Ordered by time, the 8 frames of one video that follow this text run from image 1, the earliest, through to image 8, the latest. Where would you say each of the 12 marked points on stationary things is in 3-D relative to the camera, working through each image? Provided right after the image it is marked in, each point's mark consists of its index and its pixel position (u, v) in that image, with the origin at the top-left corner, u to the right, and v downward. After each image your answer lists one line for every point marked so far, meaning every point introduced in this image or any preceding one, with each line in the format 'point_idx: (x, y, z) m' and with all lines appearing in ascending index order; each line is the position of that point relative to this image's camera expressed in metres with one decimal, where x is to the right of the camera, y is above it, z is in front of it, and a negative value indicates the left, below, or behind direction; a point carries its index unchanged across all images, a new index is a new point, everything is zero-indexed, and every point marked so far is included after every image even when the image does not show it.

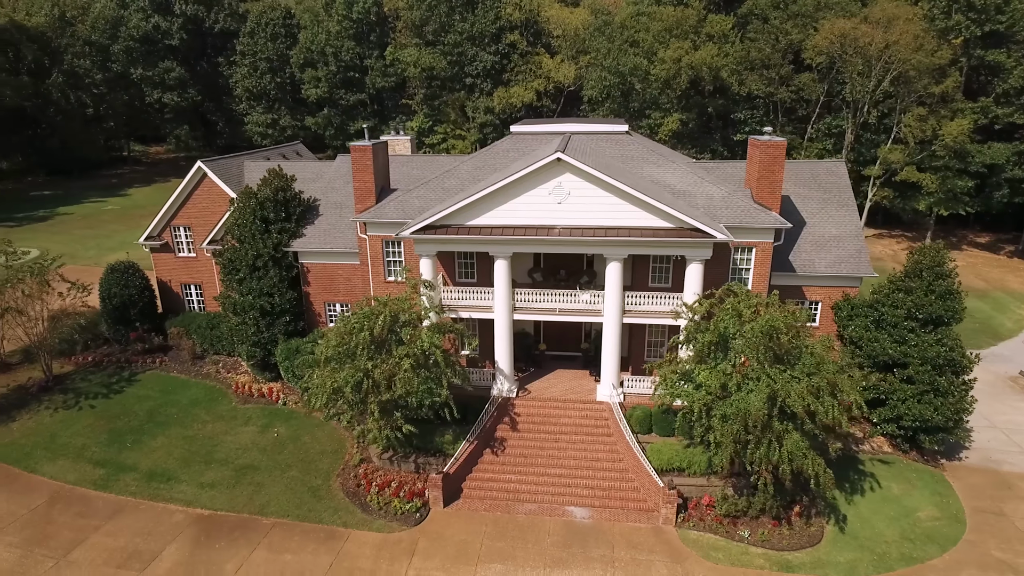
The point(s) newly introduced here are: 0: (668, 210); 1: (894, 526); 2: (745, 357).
0: (+5.0, +2.5, +19.8) m
1: (+12.0, -7.5, +19.3) m
2: (+6.6, -2.0, +17.4) m
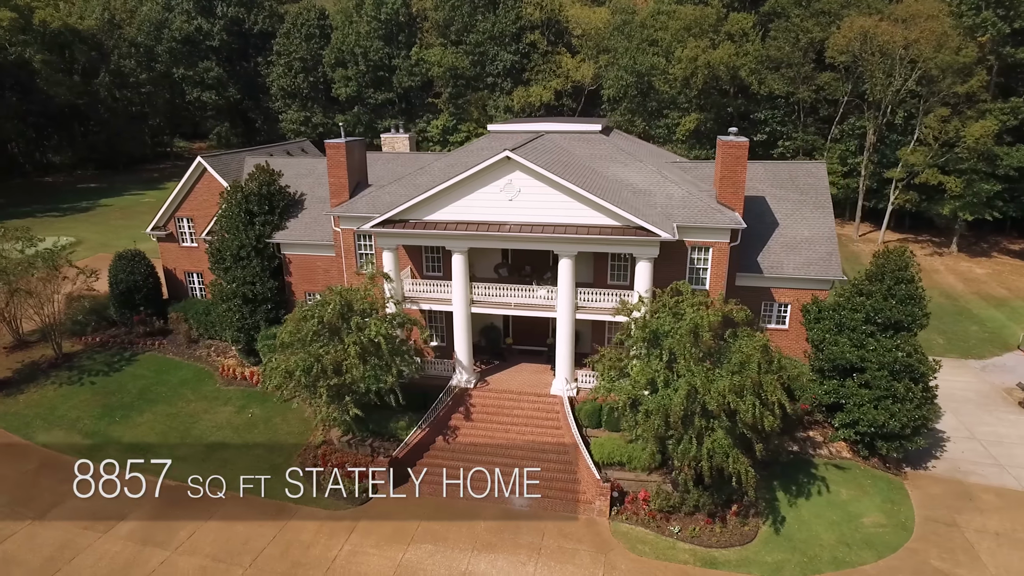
0: (+3.3, +2.6, +20.2) m
1: (+10.0, -7.6, +19.2) m
2: (+4.6, -1.9, +17.6) m
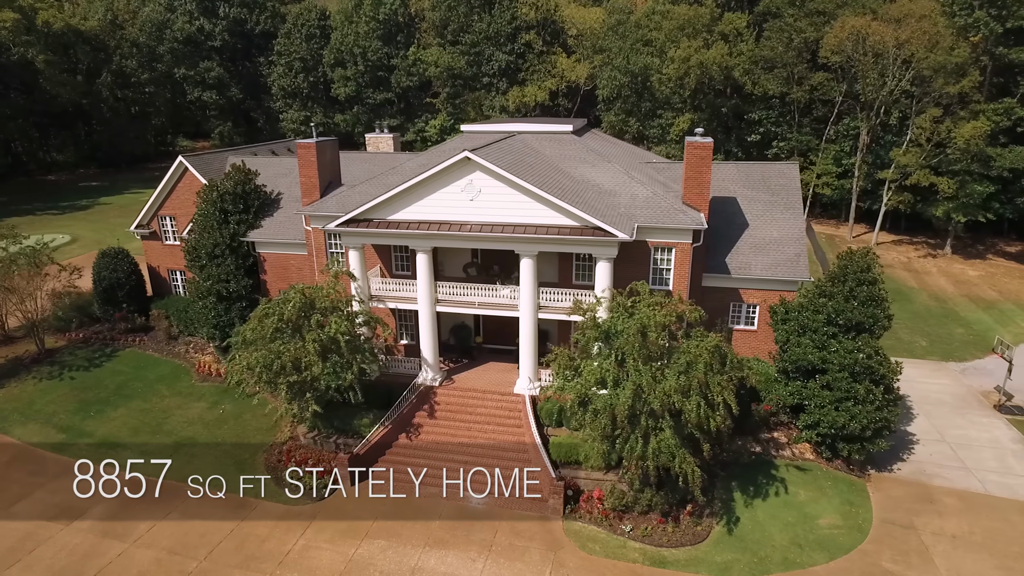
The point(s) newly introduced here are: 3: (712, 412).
0: (+1.9, +2.6, +20.3) m
1: (+8.6, -7.6, +19.2) m
2: (+3.2, -1.9, +17.7) m
3: (+5.5, -3.5, +17.2) m
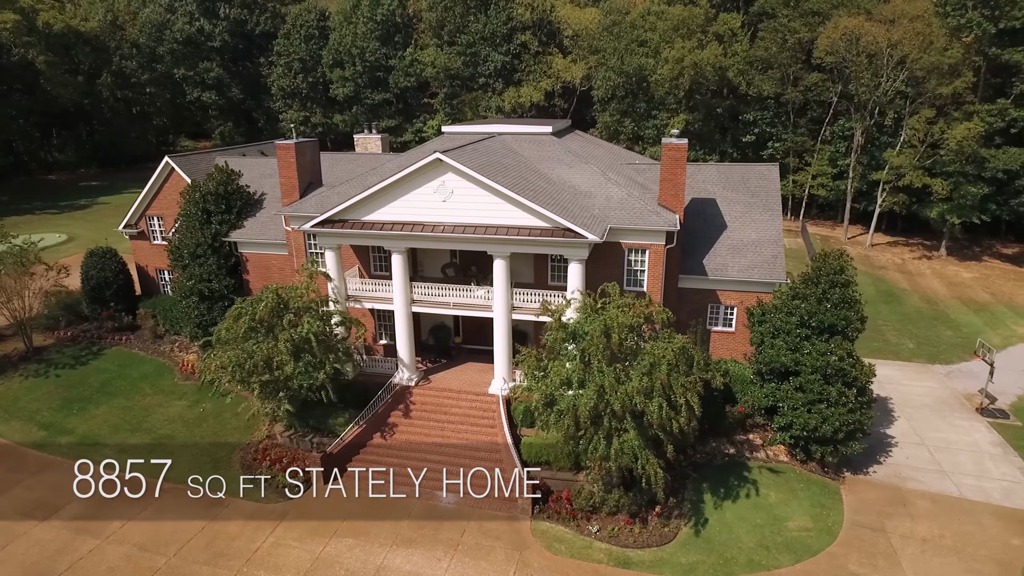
0: (+1.0, +2.6, +20.4) m
1: (+7.6, -7.7, +19.2) m
2: (+2.2, -1.9, +17.8) m
3: (+4.5, -3.5, +17.2) m
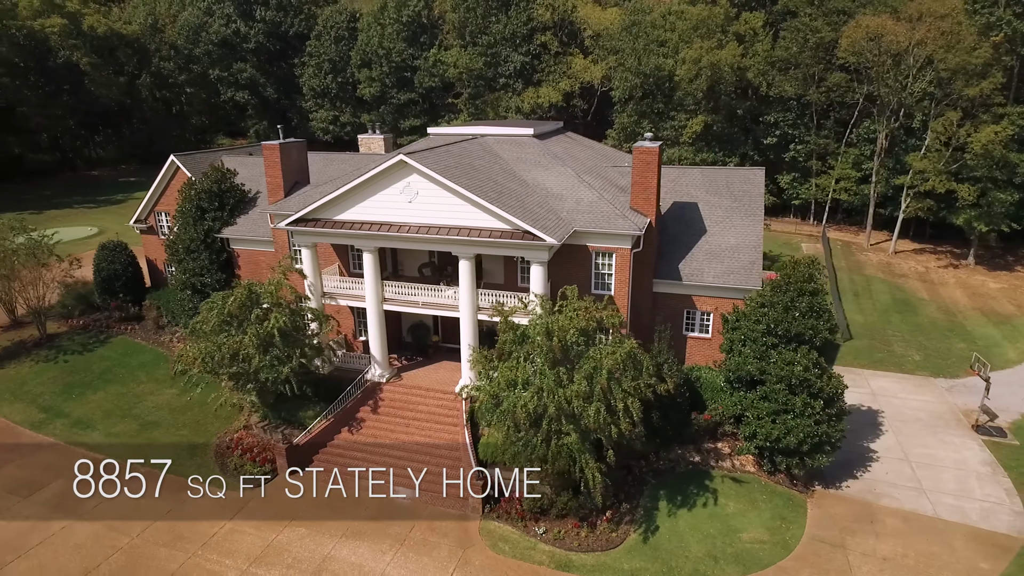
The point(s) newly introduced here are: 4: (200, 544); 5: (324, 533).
0: (-0.3, +2.5, +20.6) m
1: (+5.9, -7.9, +19.0) m
2: (+0.6, -2.0, +17.9) m
3: (+2.8, -3.7, +17.2) m
4: (-9.6, -7.8, +18.8) m
5: (-5.8, -7.6, +19.2) m
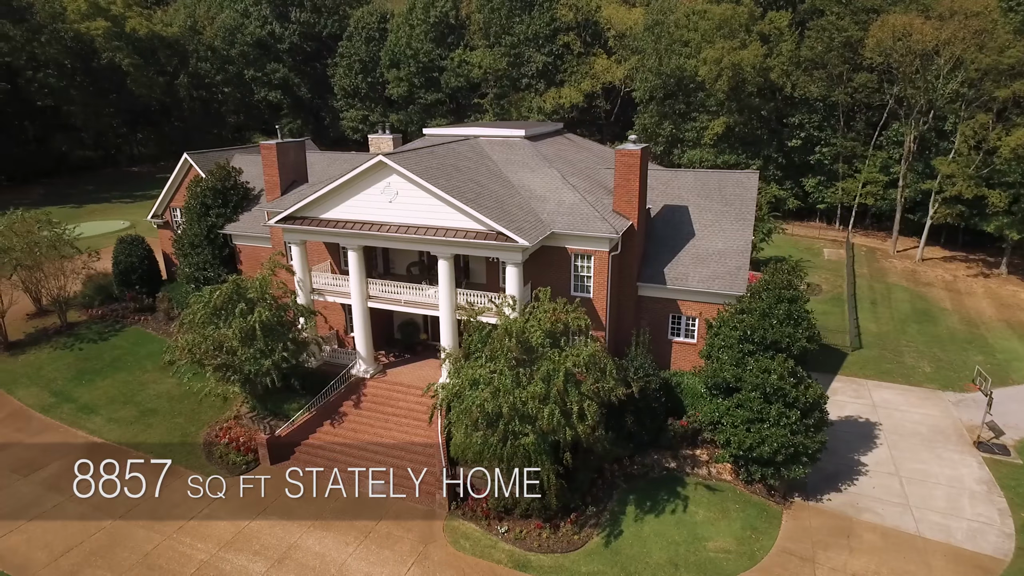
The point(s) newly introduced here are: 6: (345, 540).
0: (-1.2, +2.5, +20.8) m
1: (+4.8, -8.0, +18.8) m
2: (-0.5, -2.1, +18.1) m
3: (+1.6, -3.8, +17.2) m
4: (-10.7, -7.6, +19.6) m
5: (-7.0, -7.5, +19.8) m
6: (-5.1, -7.8, +19.0) m
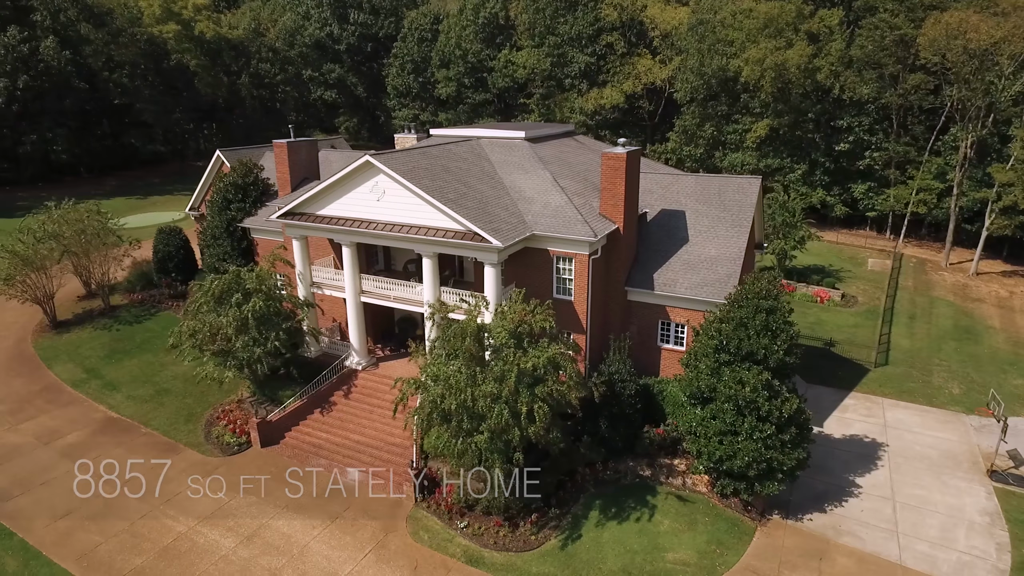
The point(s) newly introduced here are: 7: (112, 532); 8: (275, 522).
0: (-1.9, +2.5, +21.2) m
1: (+3.4, -8.2, +18.7) m
2: (-1.7, -2.0, +18.4) m
3: (+0.3, -3.8, +17.4) m
4: (-11.9, -7.3, +21.1) m
5: (-8.2, -7.3, +20.8) m
6: (-6.4, -7.6, +19.9) m
7: (-12.8, -7.8, +19.7) m
8: (-7.7, -7.6, +20.0) m
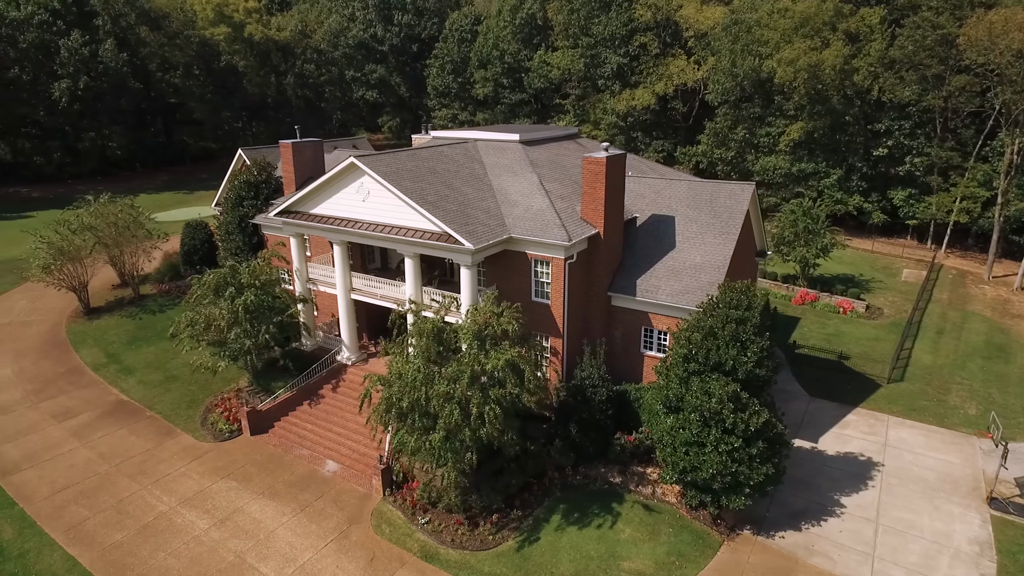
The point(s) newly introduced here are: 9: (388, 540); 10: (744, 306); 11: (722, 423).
0: (-2.8, +2.5, +21.6) m
1: (+2.0, -8.3, +18.6) m
2: (-2.9, -2.1, +18.8) m
3: (-1.1, -3.9, +17.6) m
4: (-13.0, -7.0, +22.3) m
5: (-9.3, -7.1, +21.8) m
6: (-7.6, -7.5, +20.7) m
7: (-14.0, -7.5, +21.0) m
8: (-8.9, -7.4, +20.9) m
9: (-3.9, -7.9, +19.4) m
10: (+7.4, -0.6, +19.4) m
11: (+6.6, -4.2, +19.2) m
